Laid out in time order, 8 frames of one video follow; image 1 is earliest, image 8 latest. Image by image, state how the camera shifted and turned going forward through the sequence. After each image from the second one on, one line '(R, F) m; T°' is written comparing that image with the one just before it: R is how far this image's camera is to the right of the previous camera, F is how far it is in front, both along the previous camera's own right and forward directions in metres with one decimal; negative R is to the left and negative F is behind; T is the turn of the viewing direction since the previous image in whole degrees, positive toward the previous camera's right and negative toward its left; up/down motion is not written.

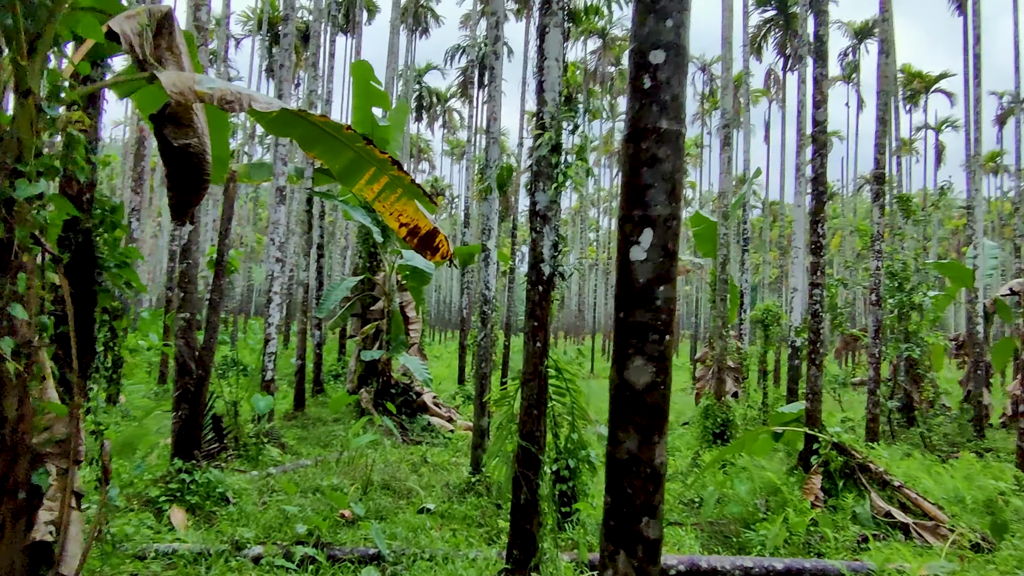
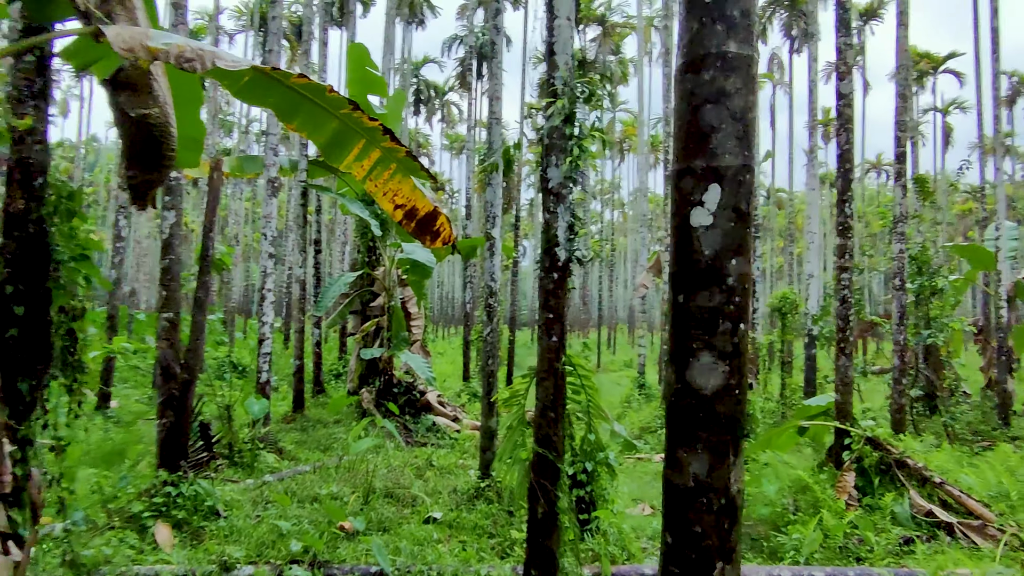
(0.0, +0.4) m; 0°
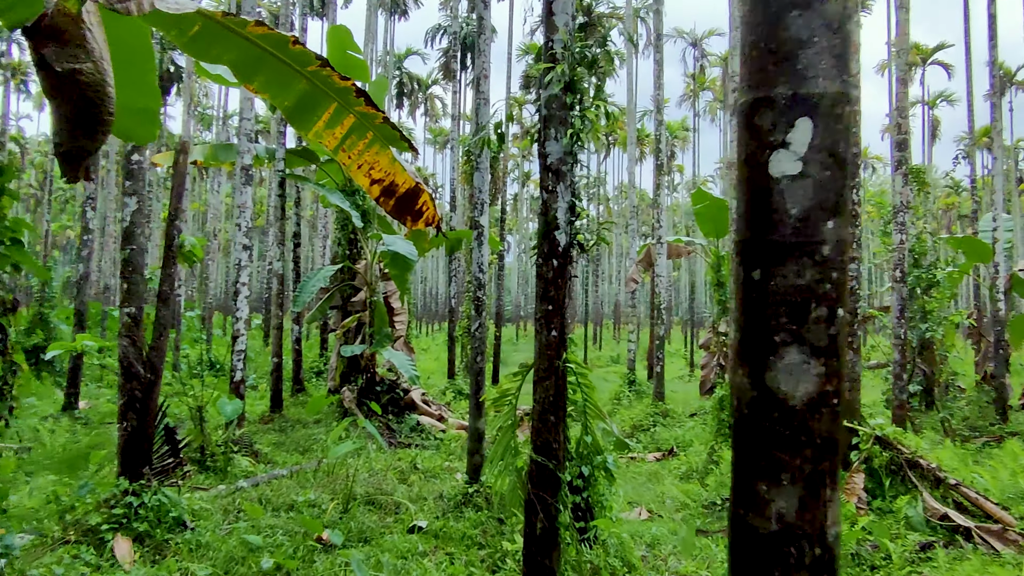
(0.0, +0.4) m; +1°
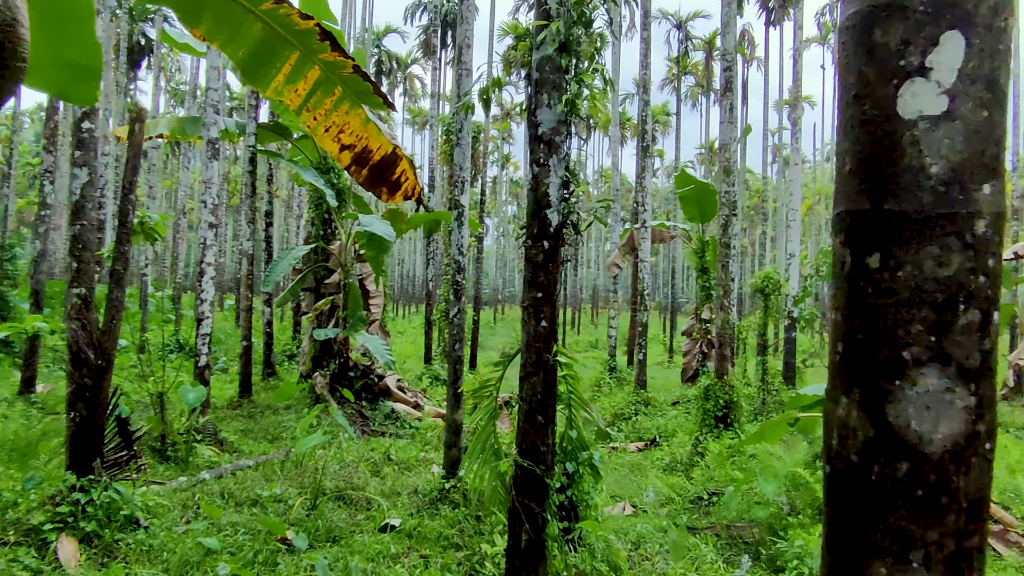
(0.0, +0.3) m; +2°
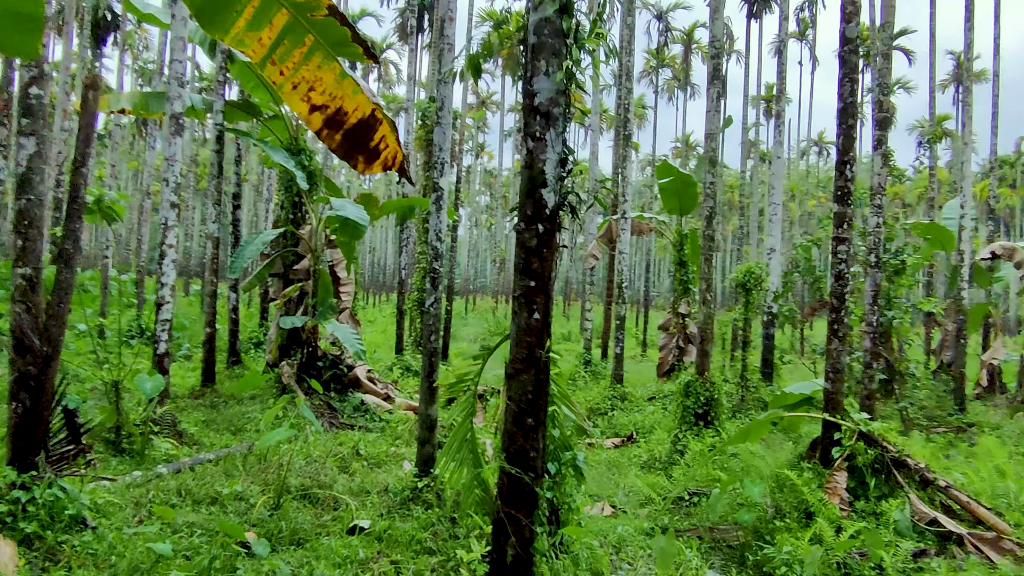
(-0.1, +0.3) m; +2°
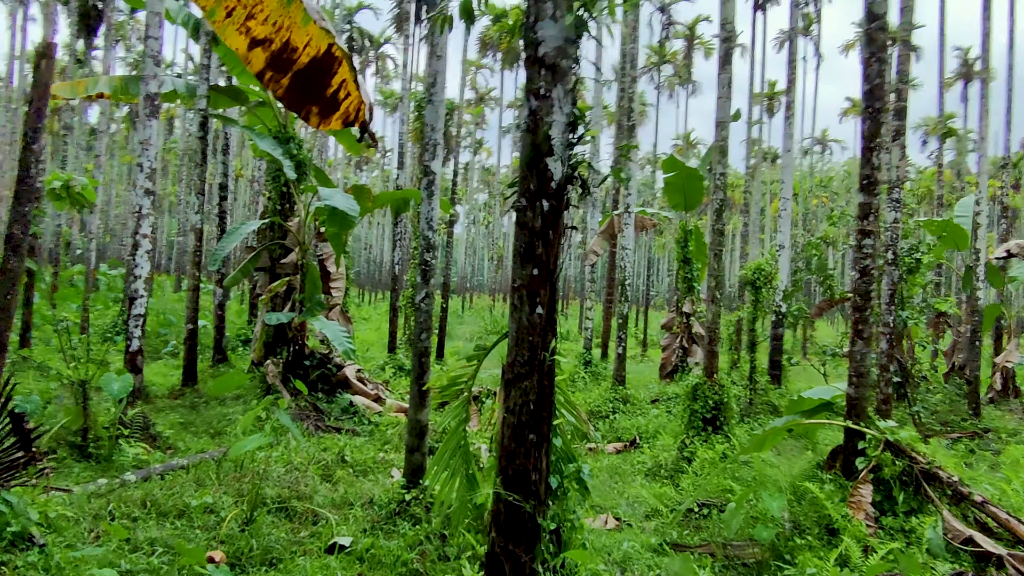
(0.0, +0.4) m; 0°
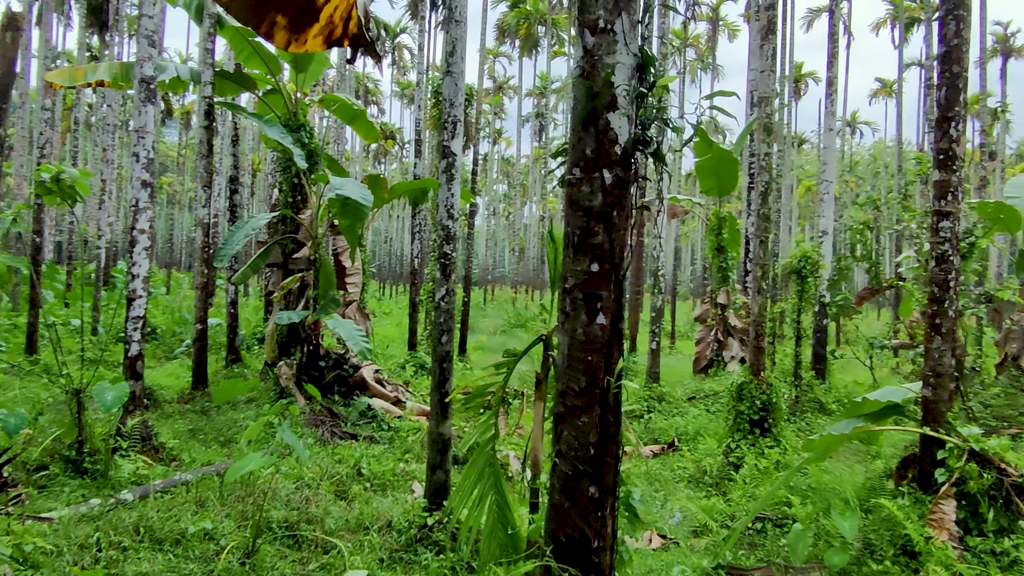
(-0.1, +0.5) m; -1°
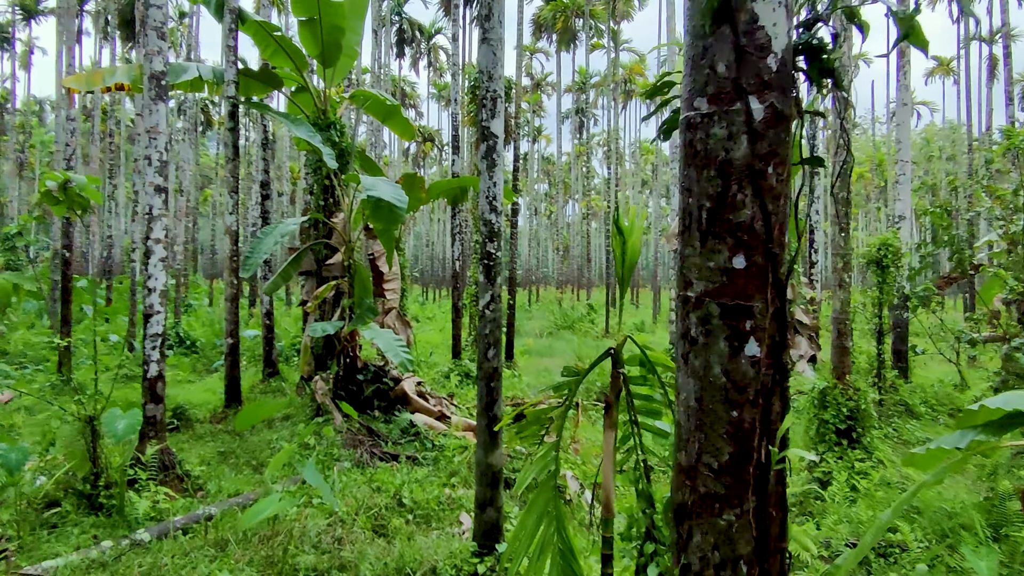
(0.0, +0.6) m; -3°
